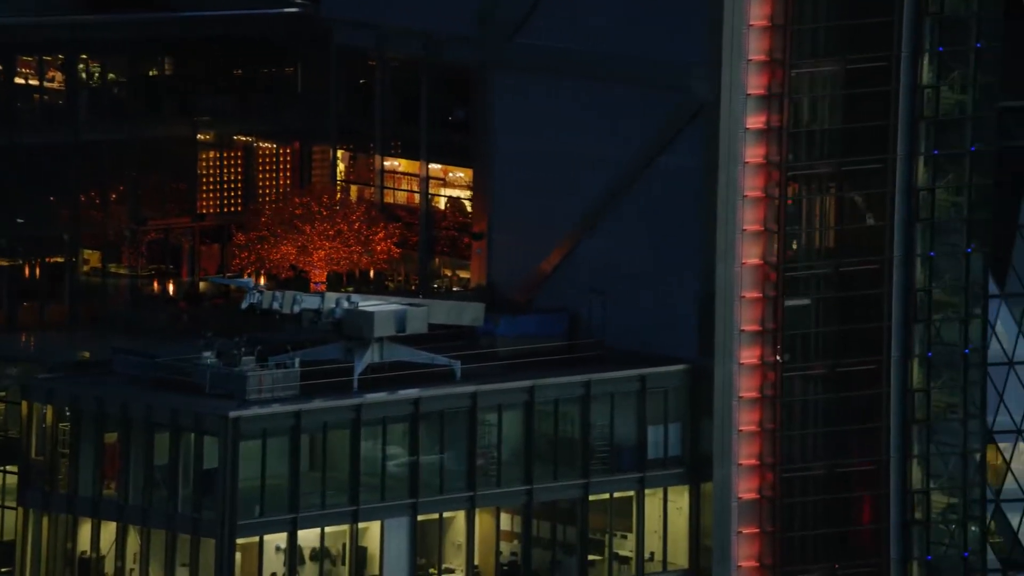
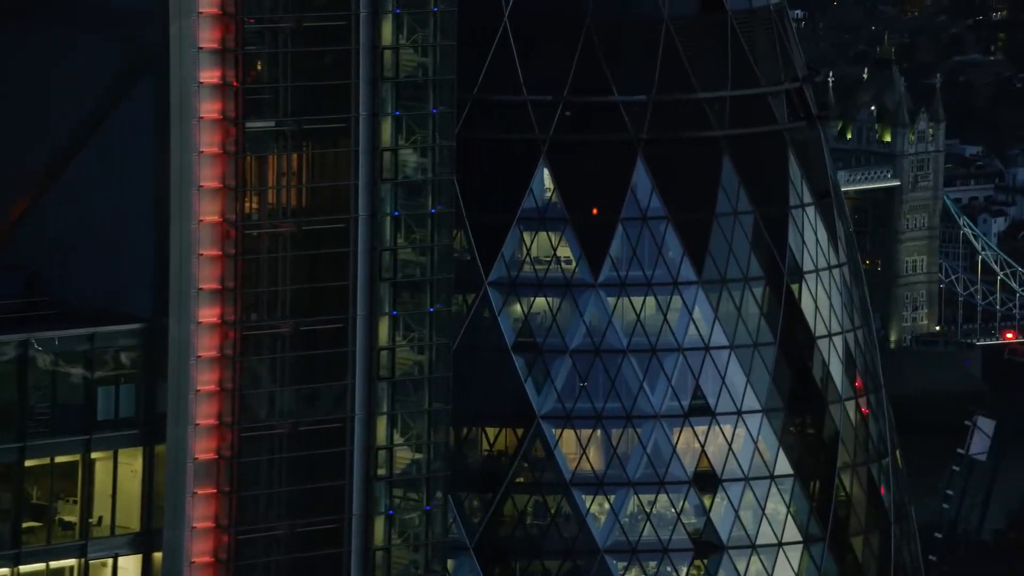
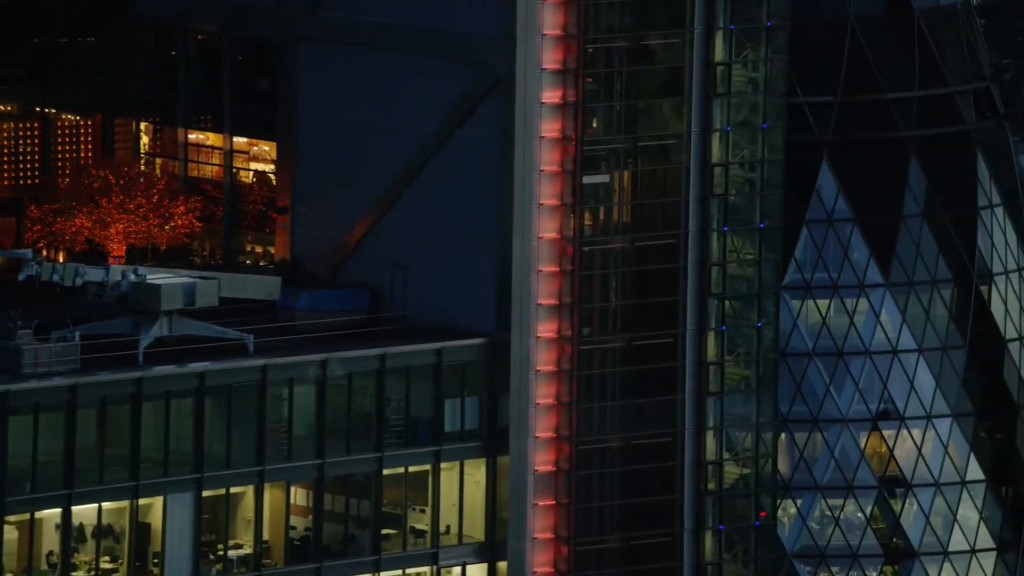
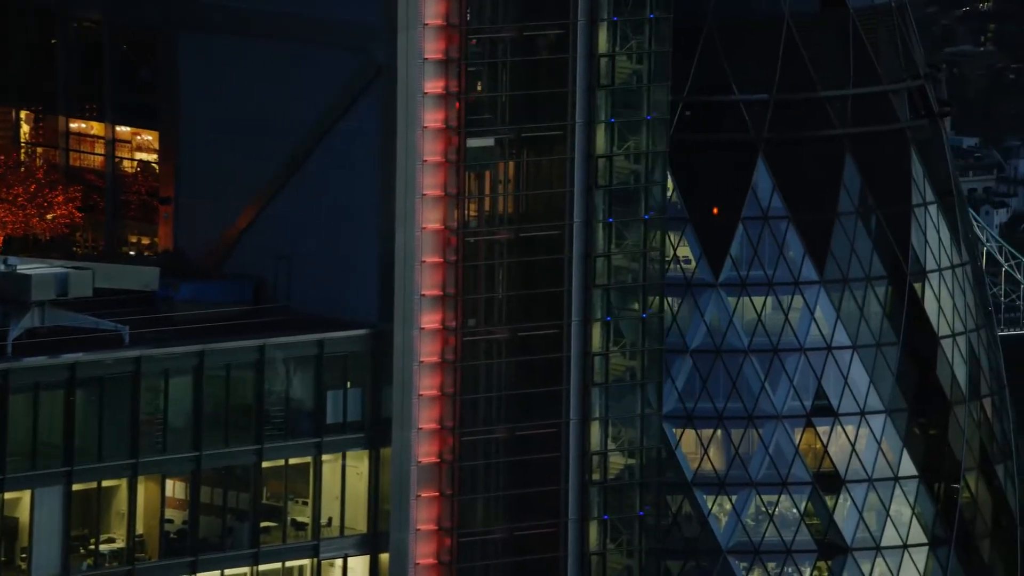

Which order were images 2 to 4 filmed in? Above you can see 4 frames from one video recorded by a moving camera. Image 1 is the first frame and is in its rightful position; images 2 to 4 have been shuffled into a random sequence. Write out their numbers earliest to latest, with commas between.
3, 4, 2
